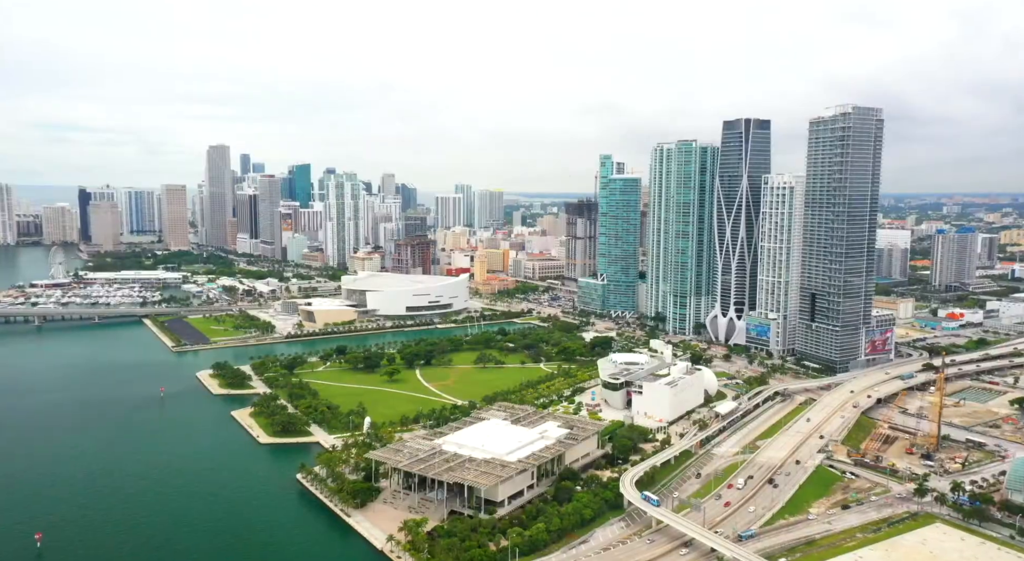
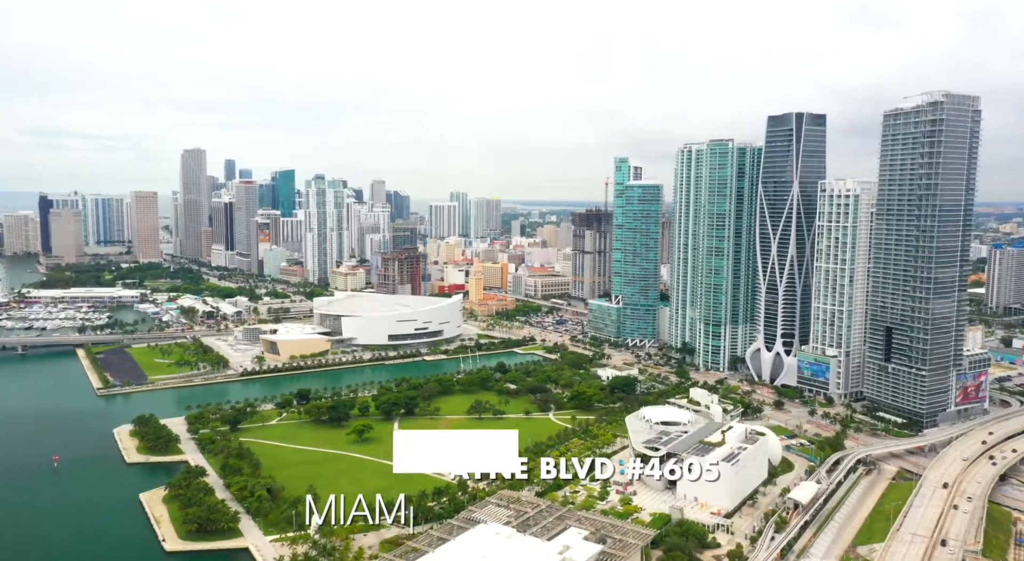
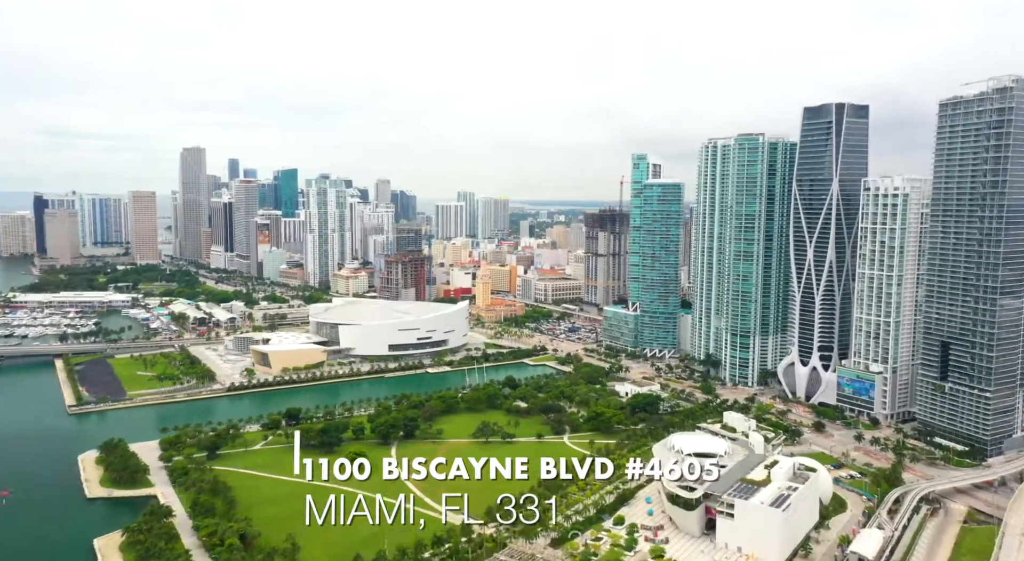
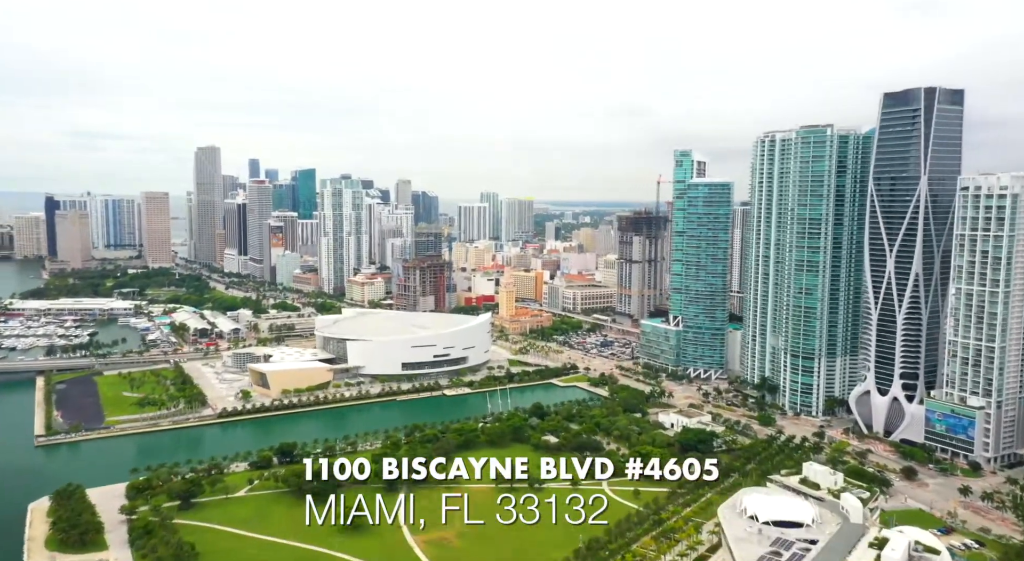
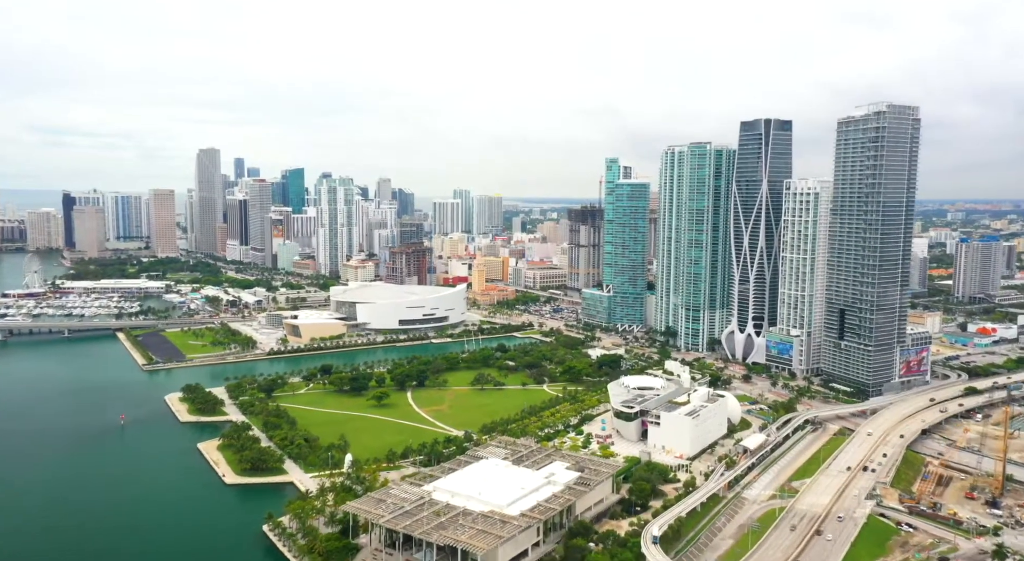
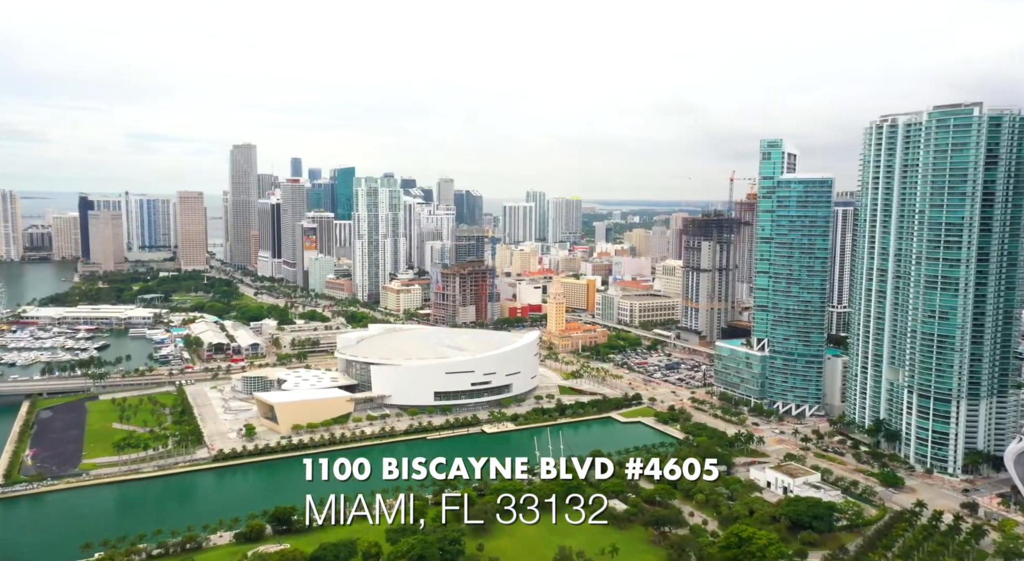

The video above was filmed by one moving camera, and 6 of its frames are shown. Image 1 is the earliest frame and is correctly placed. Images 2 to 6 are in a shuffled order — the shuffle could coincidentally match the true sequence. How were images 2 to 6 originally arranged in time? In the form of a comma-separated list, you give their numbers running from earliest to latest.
5, 2, 3, 4, 6
